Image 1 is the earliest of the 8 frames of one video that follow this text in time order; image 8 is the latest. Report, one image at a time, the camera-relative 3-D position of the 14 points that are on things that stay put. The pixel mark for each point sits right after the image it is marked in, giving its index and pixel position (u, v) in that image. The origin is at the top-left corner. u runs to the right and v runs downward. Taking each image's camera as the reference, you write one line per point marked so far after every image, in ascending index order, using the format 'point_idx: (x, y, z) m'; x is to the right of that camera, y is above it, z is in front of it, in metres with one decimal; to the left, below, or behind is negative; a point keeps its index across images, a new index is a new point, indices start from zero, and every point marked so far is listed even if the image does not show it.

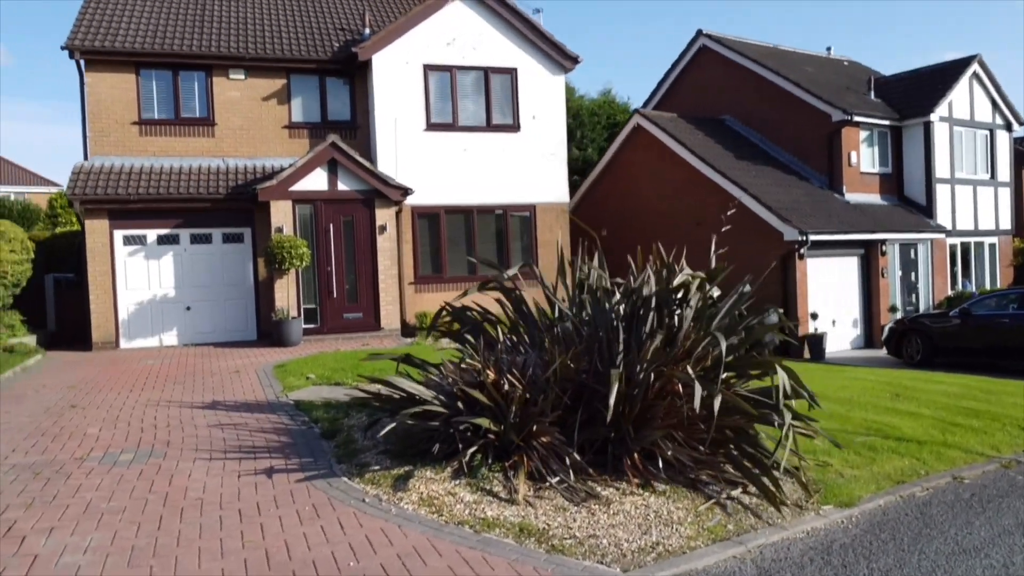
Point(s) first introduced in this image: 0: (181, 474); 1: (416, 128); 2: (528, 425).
0: (-2.9, -1.6, +6.9) m
1: (-2.4, +4.0, +19.8) m
2: (+0.2, -1.2, +7.0) m
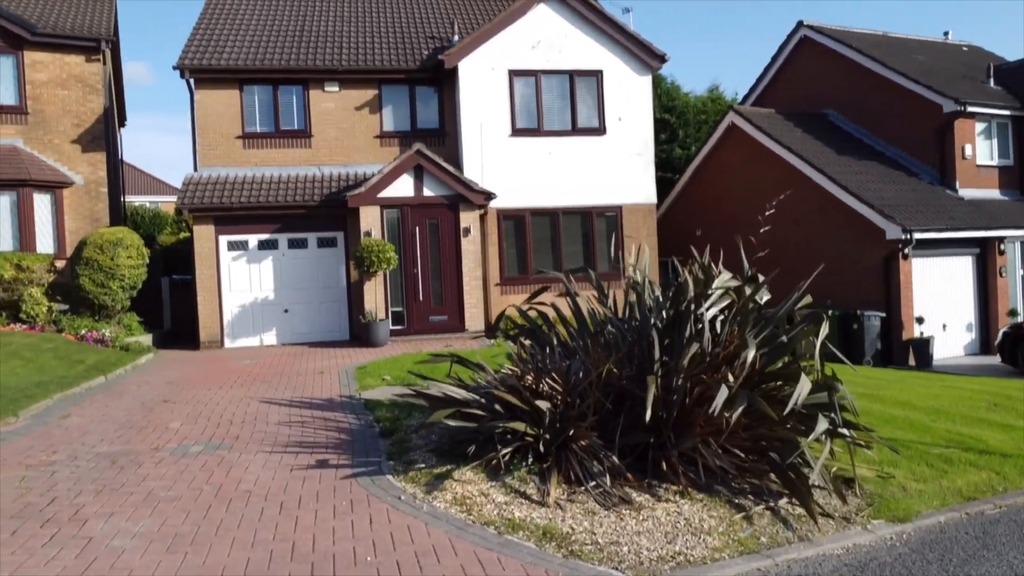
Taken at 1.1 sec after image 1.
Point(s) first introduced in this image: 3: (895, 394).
0: (-2.5, -1.7, +7.3) m
1: (-0.3, +3.9, +20.1) m
2: (+0.5, -1.2, +7.0) m
3: (+5.8, -1.6, +12.0) m
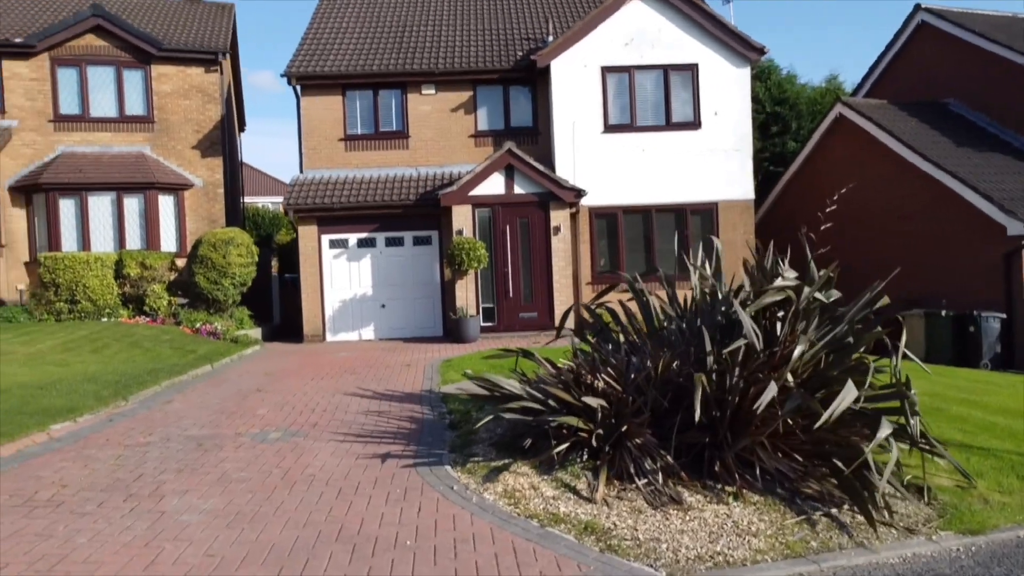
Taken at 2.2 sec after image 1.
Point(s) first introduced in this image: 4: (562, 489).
0: (-2.0, -1.6, +7.8) m
1: (+2.1, +4.0, +20.1) m
2: (+1.0, -1.2, +7.1) m
3: (+6.9, -1.6, +11.2) m
4: (+0.4, -1.7, +6.7) m
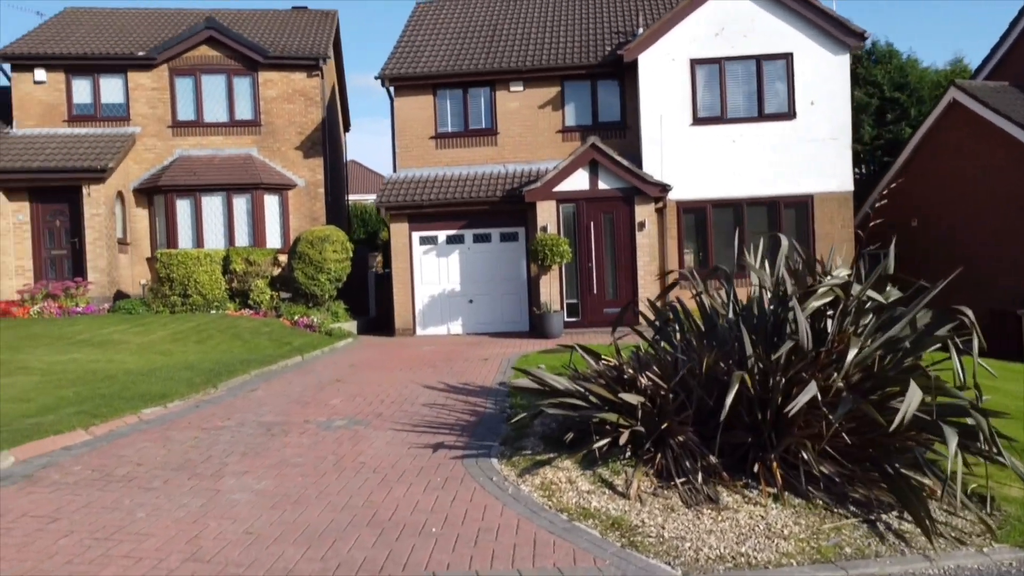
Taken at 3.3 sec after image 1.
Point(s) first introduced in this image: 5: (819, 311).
0: (-1.5, -1.6, +8.2) m
1: (+4.2, +4.1, +19.8) m
2: (+1.3, -1.2, +7.0) m
3: (+7.8, -1.6, +10.3) m
4: (+0.7, -1.7, +6.7) m
5: (+2.7, -0.2, +7.0) m
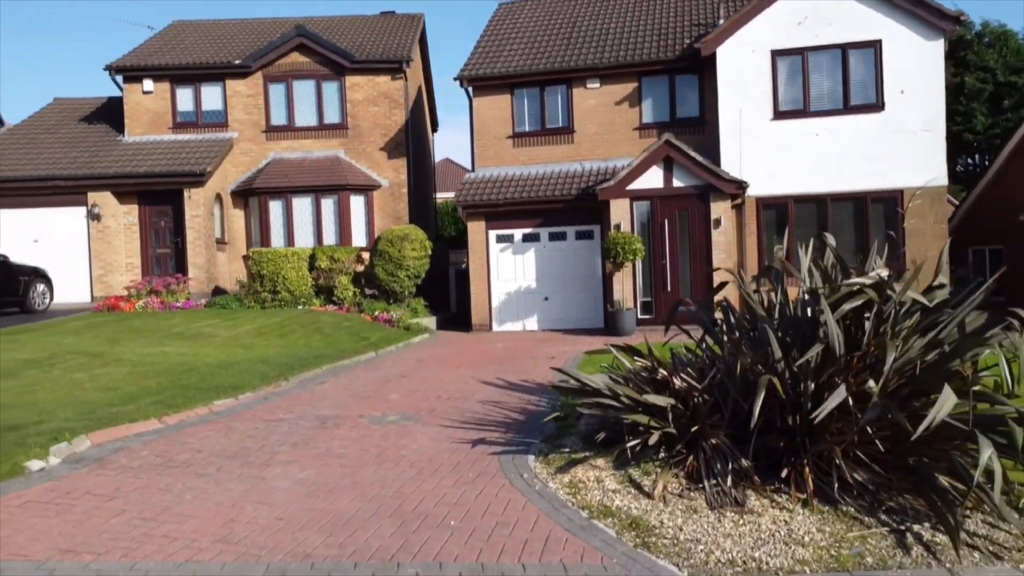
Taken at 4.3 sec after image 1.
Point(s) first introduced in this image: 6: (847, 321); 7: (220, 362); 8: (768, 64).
0: (-1.1, -1.6, +8.5) m
1: (+6.1, +4.1, +19.2) m
2: (+1.6, -1.2, +7.0) m
3: (+8.4, -1.6, +9.5) m
4: (+1.0, -1.7, +6.8) m
5: (+2.9, -0.2, +6.8) m
6: (+2.8, -0.3, +6.8) m
7: (-4.7, -1.2, +12.8) m
8: (+6.2, +5.4, +19.2) m
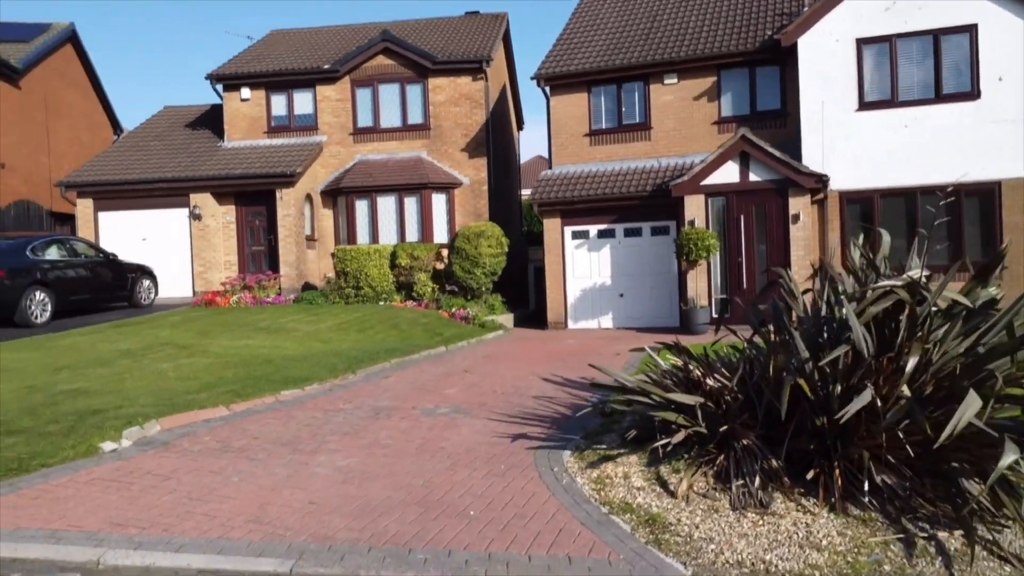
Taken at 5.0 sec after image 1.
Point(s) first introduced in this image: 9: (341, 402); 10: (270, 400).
0: (-0.6, -1.6, +8.8) m
1: (+7.8, +4.2, +18.5) m
2: (+1.9, -1.2, +7.0) m
3: (+8.9, -1.6, +8.6) m
4: (+1.2, -1.7, +6.9) m
5: (+3.1, -0.2, +6.6) m
6: (+3.1, -0.3, +6.6) m
7: (-3.7, -1.1, +13.5) m
8: (+7.9, +5.5, +18.5) m
9: (-2.2, -1.5, +10.2) m
10: (-3.1, -1.4, +10.1) m
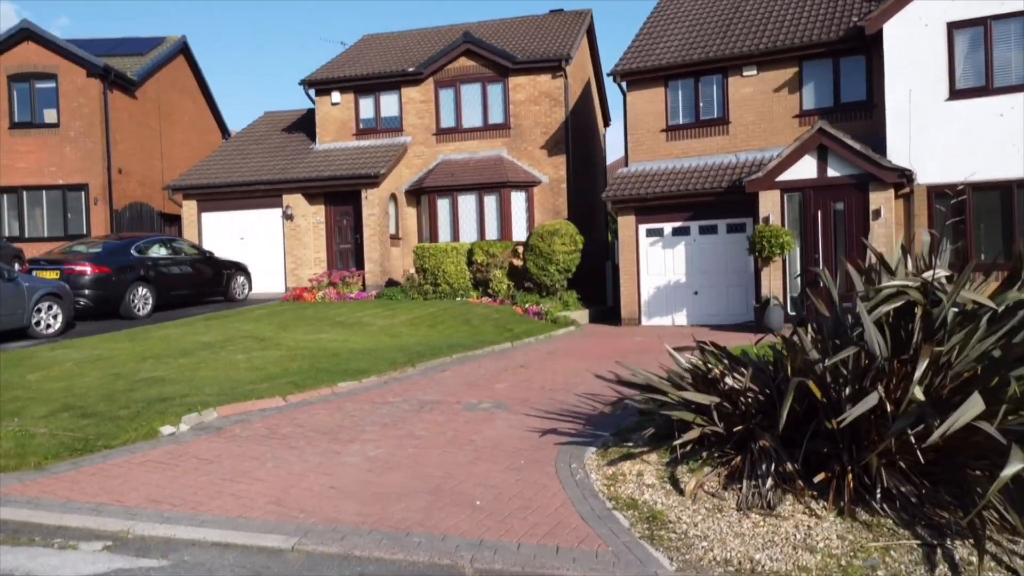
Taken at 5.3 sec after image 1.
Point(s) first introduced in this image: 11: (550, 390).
0: (-0.2, -1.5, +9.1) m
1: (+9.4, +4.2, +17.6) m
2: (+2.0, -1.2, +7.0) m
3: (+9.2, -1.6, +7.7) m
4: (+1.3, -1.7, +6.9) m
5: (+3.2, -0.2, +6.4) m
6: (+3.1, -0.3, +6.4) m
7: (-2.7, -1.1, +14.2) m
8: (+9.5, +5.5, +17.5) m
9: (-1.6, -1.4, +10.7) m
10: (-2.5, -1.4, +10.7) m
11: (+0.5, -1.4, +11.1) m
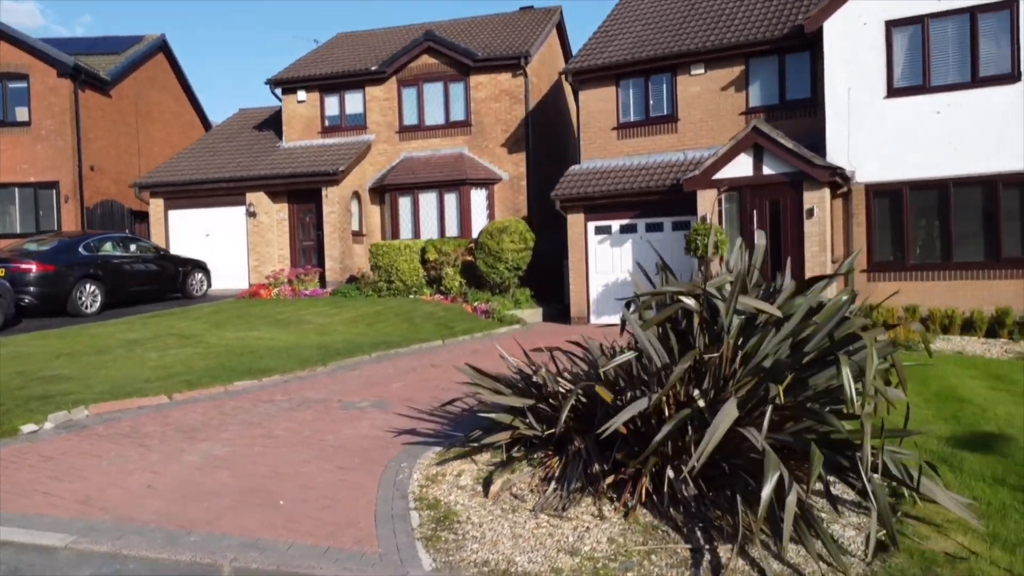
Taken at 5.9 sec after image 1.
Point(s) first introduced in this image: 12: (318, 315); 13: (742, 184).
0: (-1.8, -1.6, +9.2) m
1: (+8.0, +4.2, +17.6) m
2: (+0.4, -1.2, +7.1) m
3: (+7.6, -1.7, +7.6) m
4: (-0.3, -1.7, +7.1) m
5: (+1.6, -0.3, +6.5) m
6: (+1.5, -0.3, +6.5) m
7: (-4.1, -1.1, +14.4) m
8: (+8.1, +5.5, +17.4) m
9: (-3.2, -1.5, +10.9) m
10: (-4.1, -1.4, +10.9) m
11: (-1.0, -1.4, +11.3) m
12: (-4.5, -0.6, +18.5) m
13: (+5.1, +2.3, +17.6) m
